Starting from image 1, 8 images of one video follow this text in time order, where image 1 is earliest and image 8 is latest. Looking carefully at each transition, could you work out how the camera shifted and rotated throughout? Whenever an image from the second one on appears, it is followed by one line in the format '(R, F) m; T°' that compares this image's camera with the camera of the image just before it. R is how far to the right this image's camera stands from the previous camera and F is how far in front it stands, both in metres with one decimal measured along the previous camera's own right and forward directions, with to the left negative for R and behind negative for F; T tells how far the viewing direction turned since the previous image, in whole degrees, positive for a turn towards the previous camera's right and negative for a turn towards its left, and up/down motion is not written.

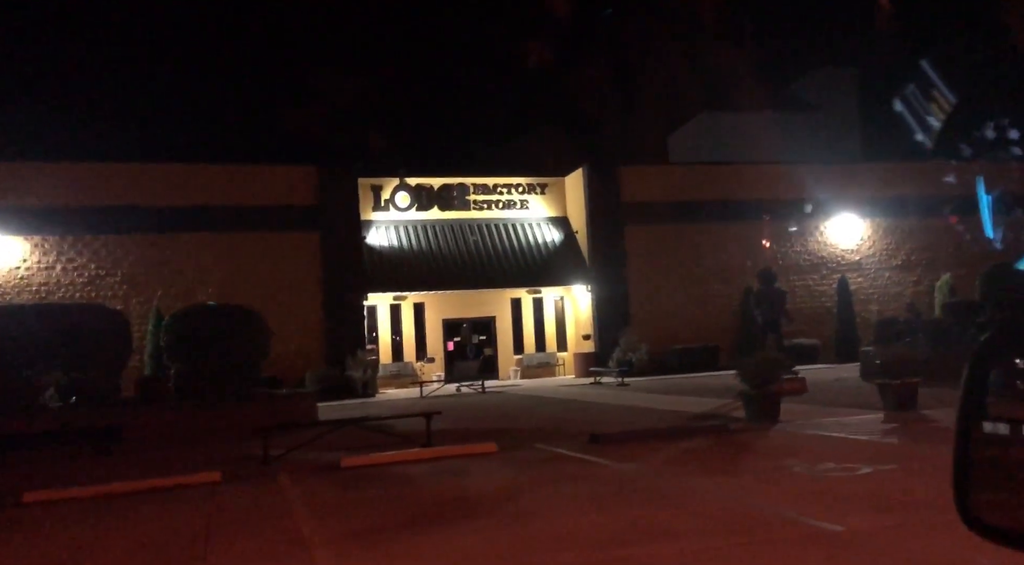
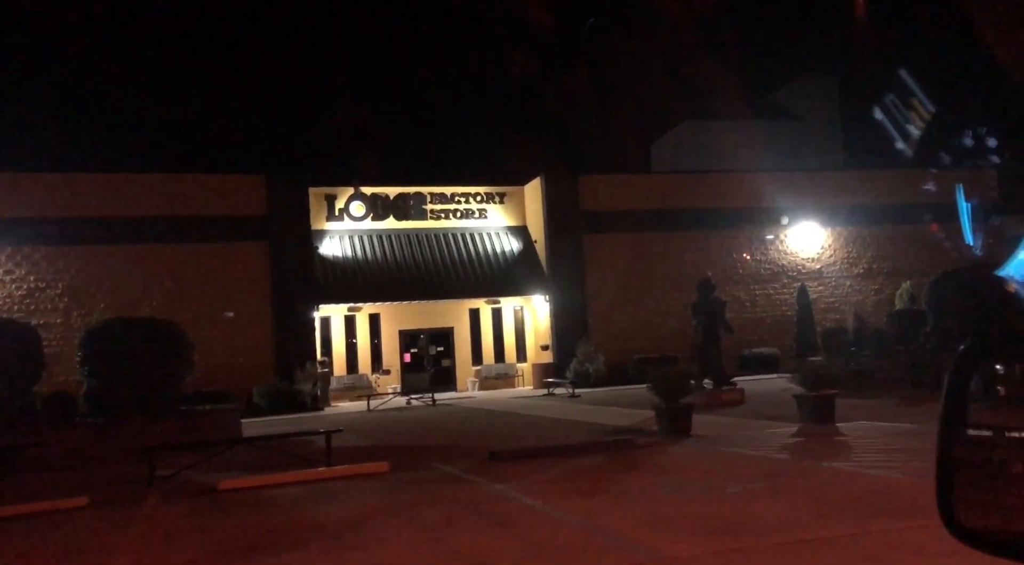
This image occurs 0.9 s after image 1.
(+0.9, +0.3) m; +1°
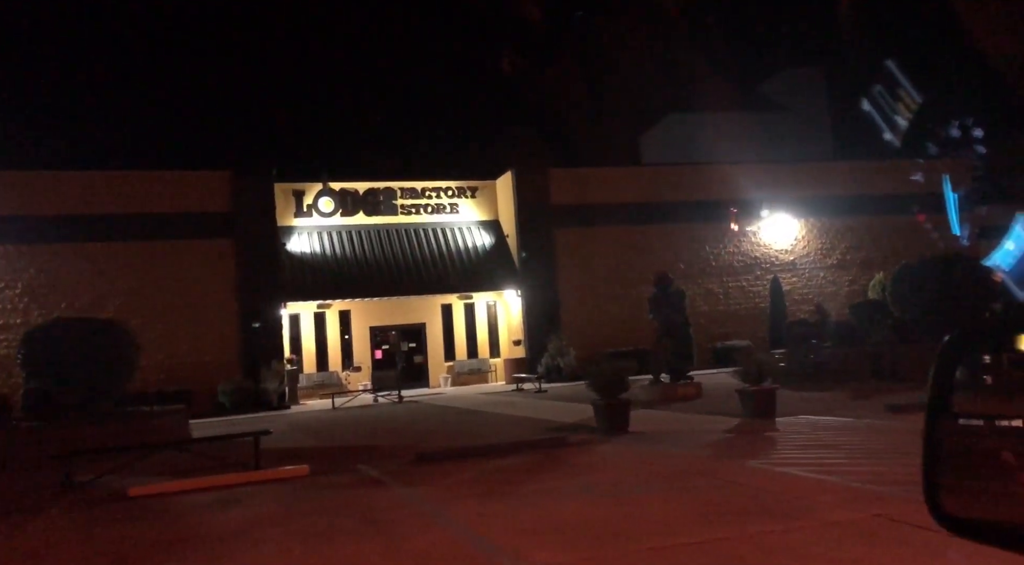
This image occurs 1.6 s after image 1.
(+0.6, +0.2) m; 0°
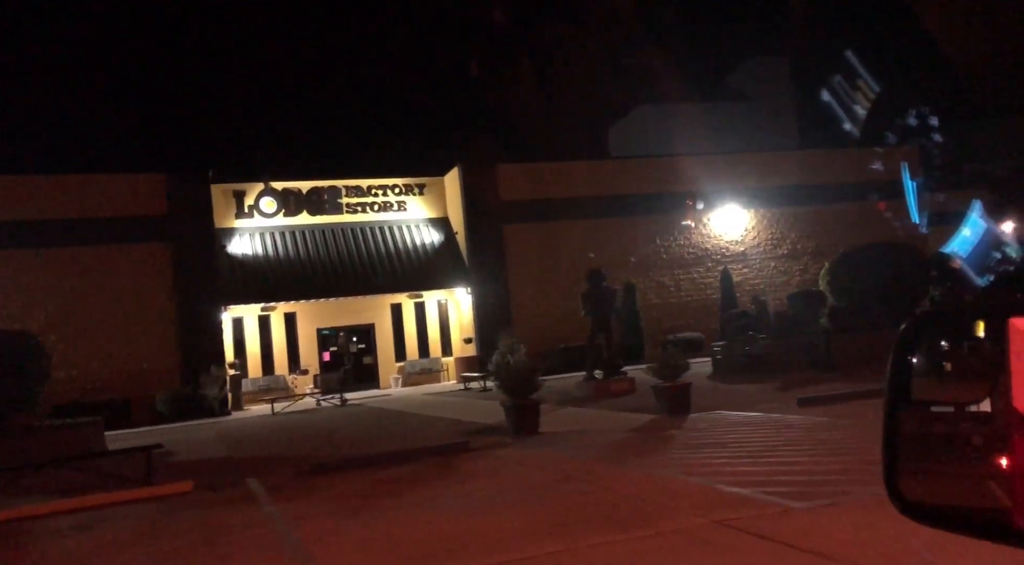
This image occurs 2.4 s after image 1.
(+0.8, +0.3) m; +2°
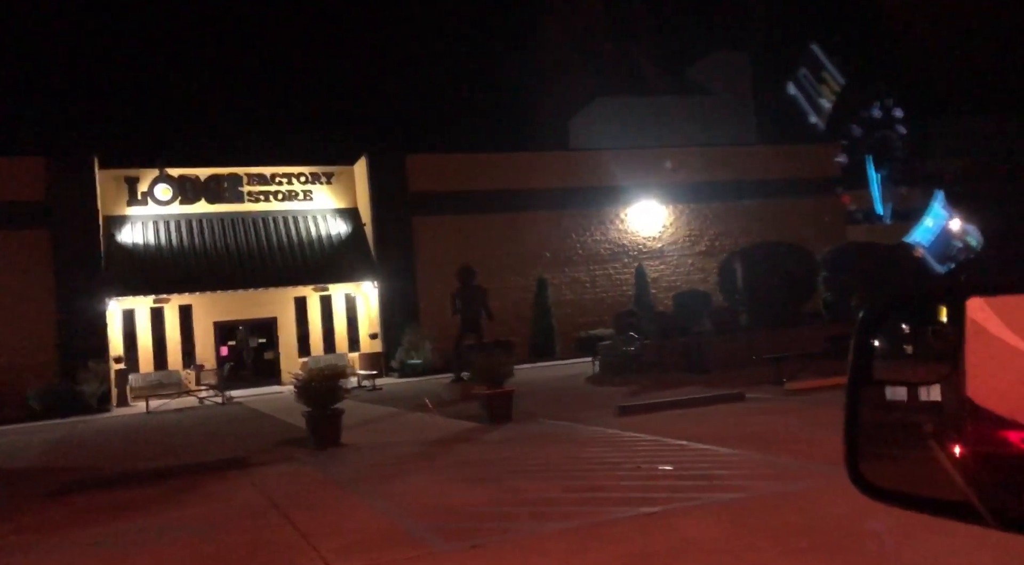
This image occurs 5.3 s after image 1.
(+1.6, +0.6) m; +2°
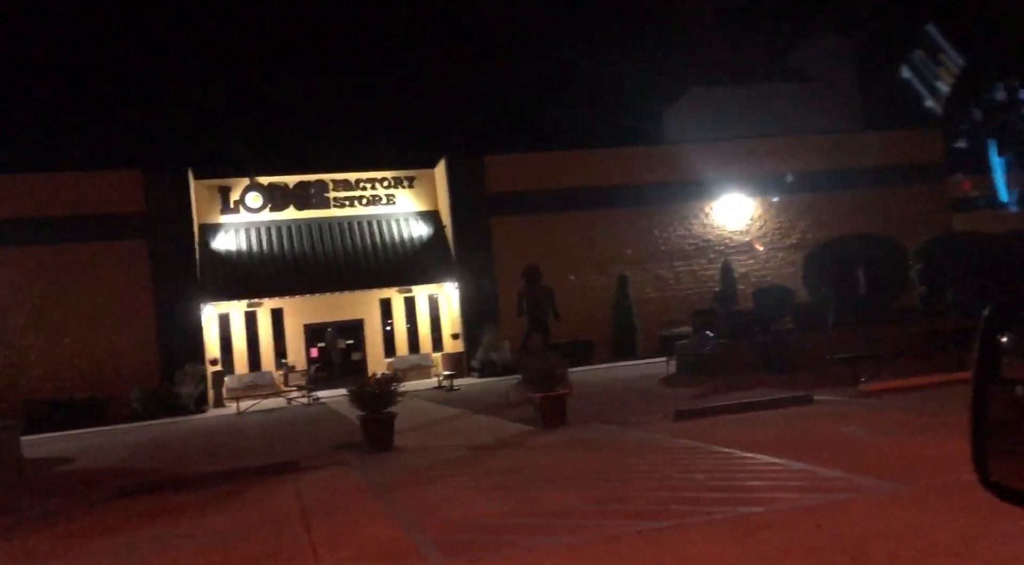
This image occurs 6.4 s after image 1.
(+0.5, 0.0) m; -6°
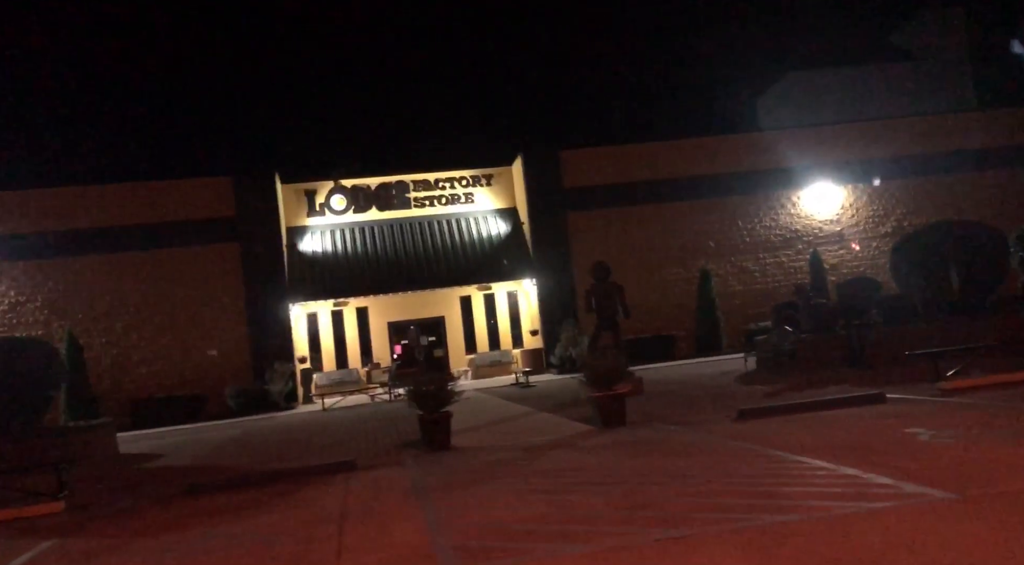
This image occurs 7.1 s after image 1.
(+0.4, 0.0) m; -6°
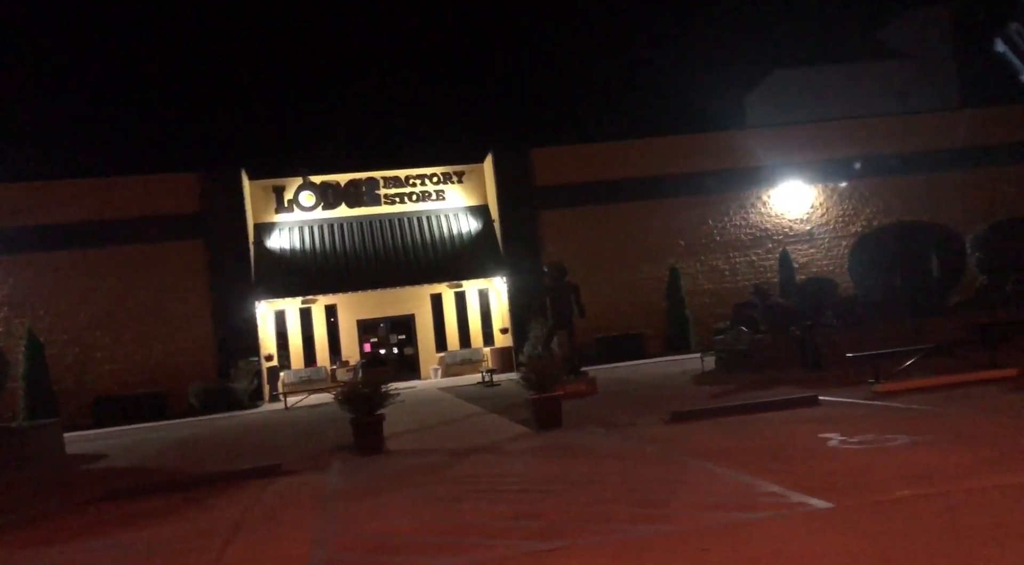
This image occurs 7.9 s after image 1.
(+0.6, +0.1) m; +1°
